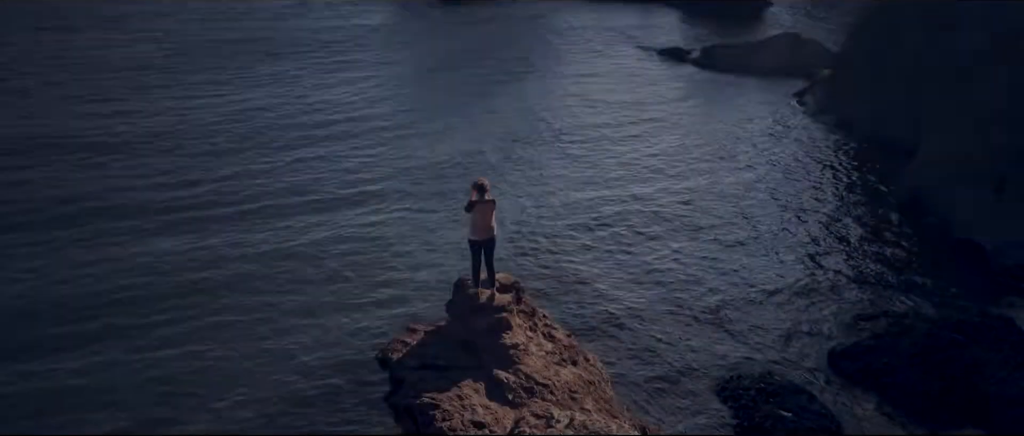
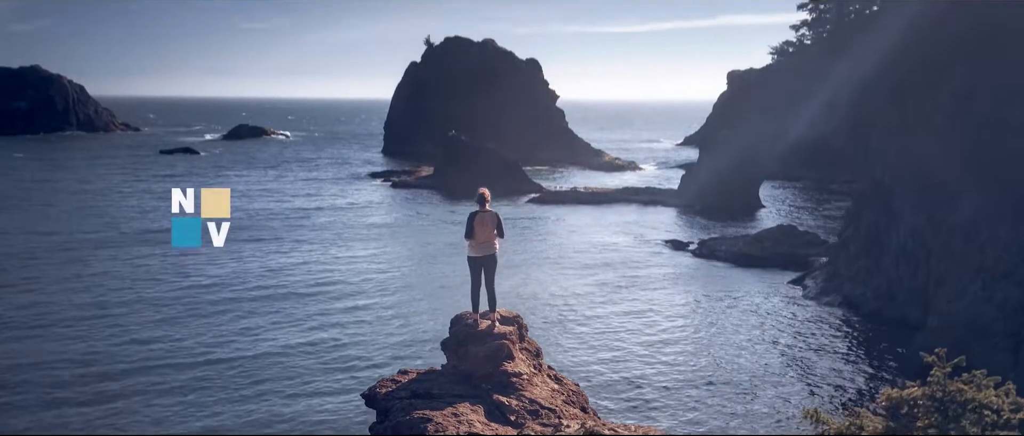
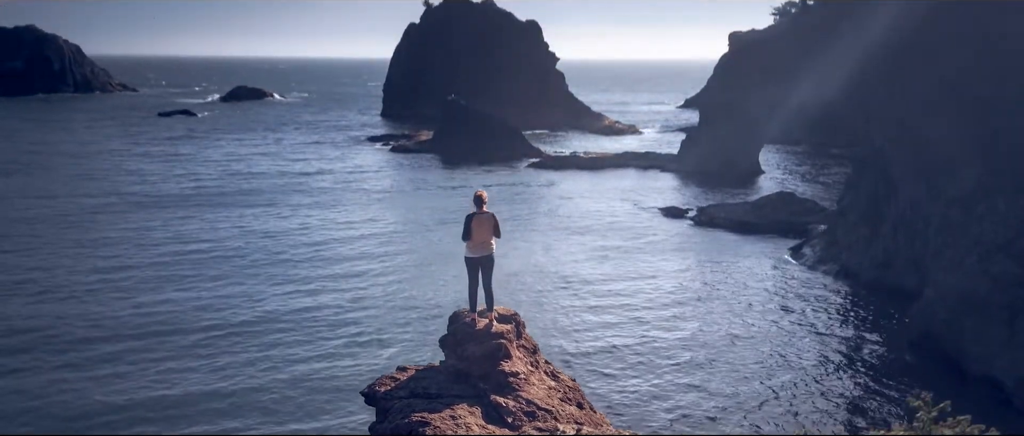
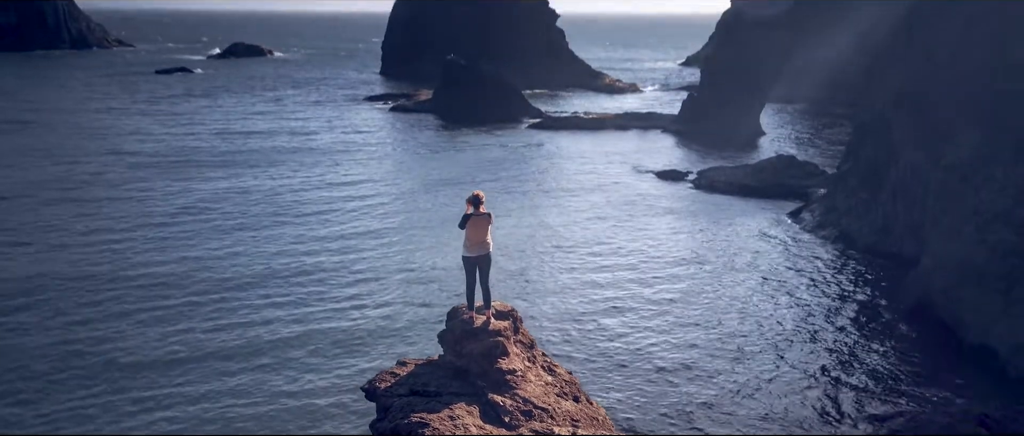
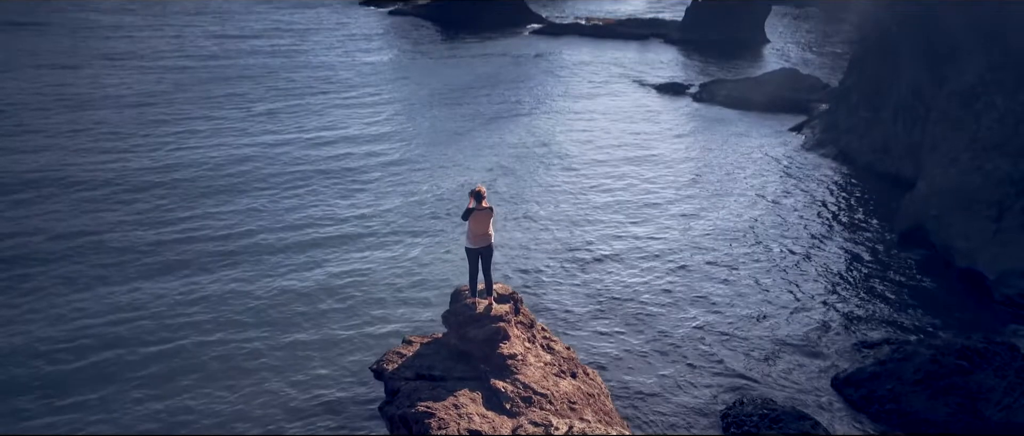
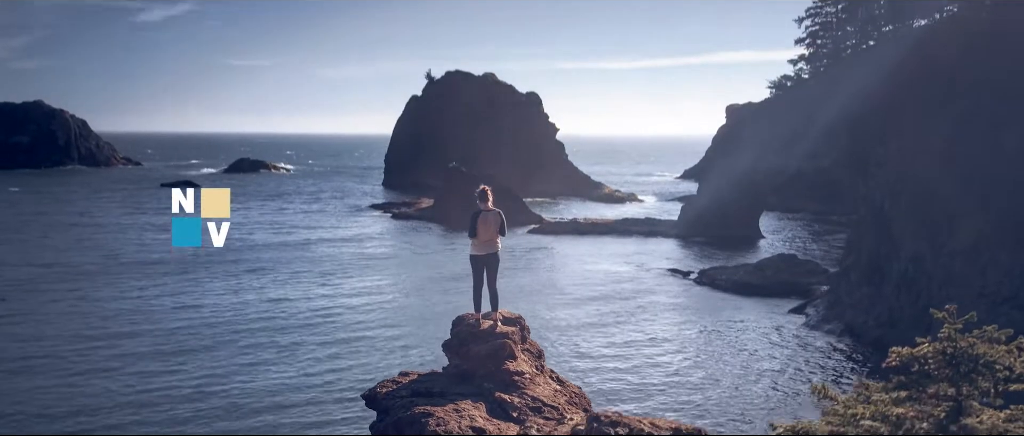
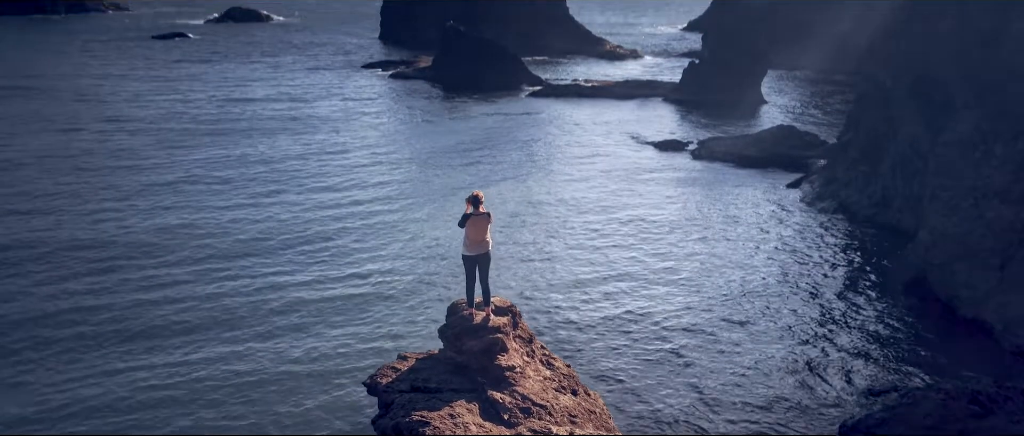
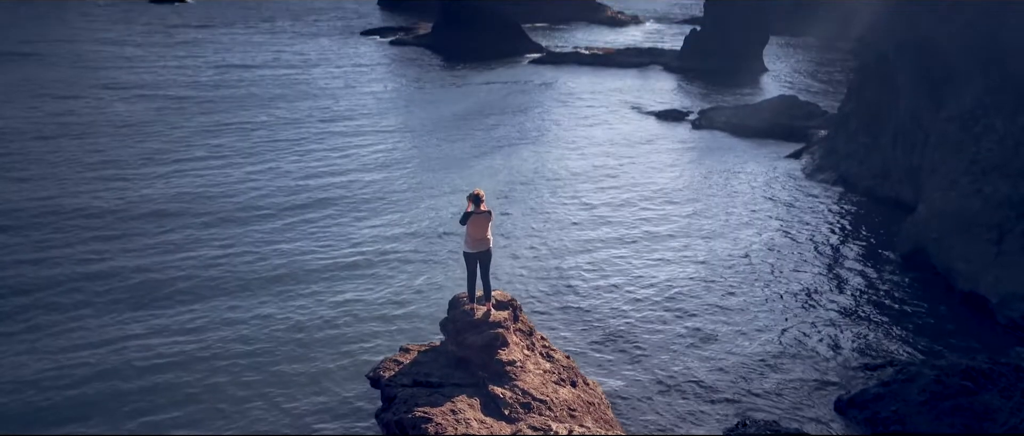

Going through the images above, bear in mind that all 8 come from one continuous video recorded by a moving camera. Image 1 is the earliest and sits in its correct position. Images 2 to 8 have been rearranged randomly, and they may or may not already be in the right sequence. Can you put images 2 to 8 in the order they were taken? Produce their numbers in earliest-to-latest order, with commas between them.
5, 8, 7, 4, 3, 2, 6
